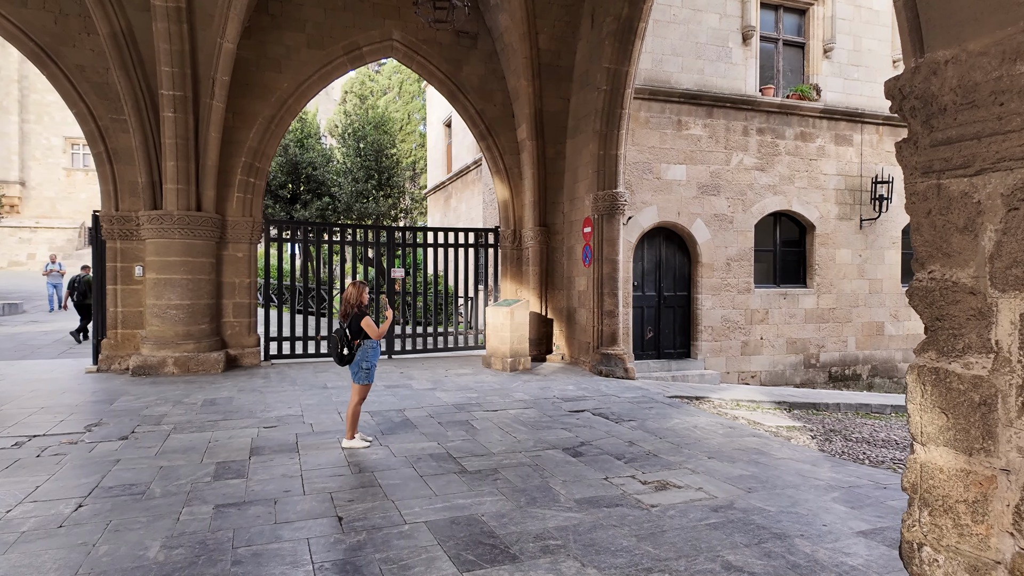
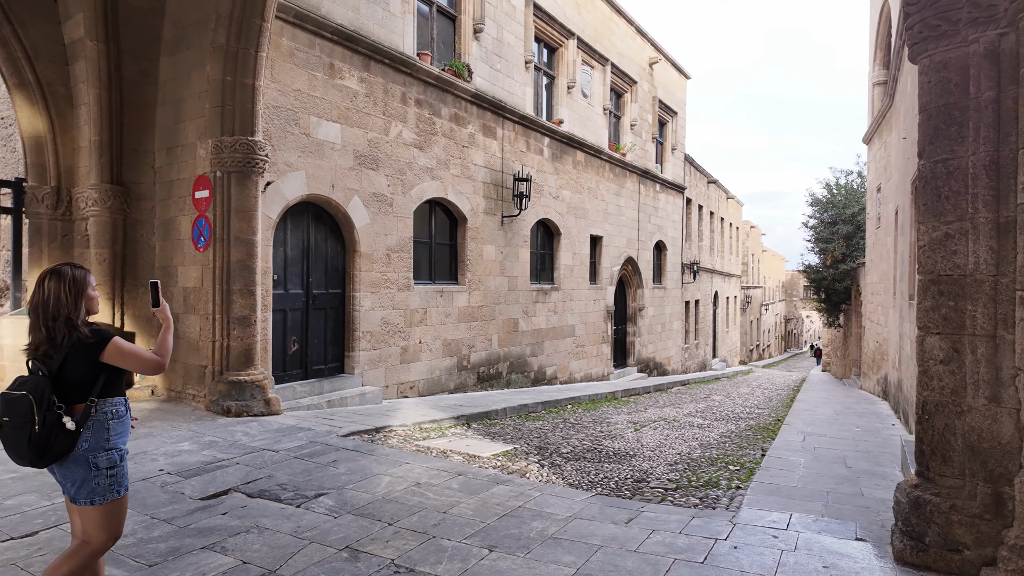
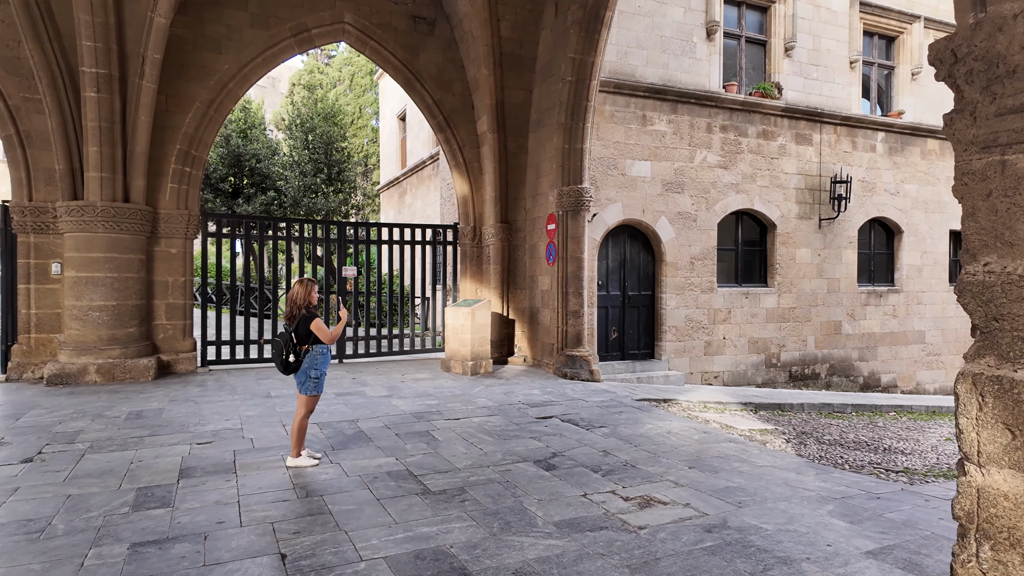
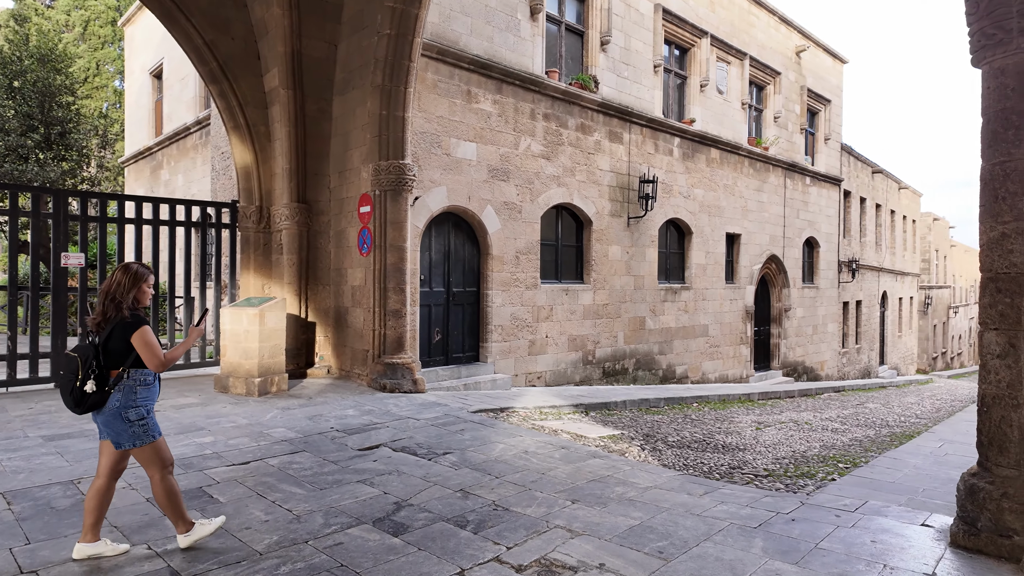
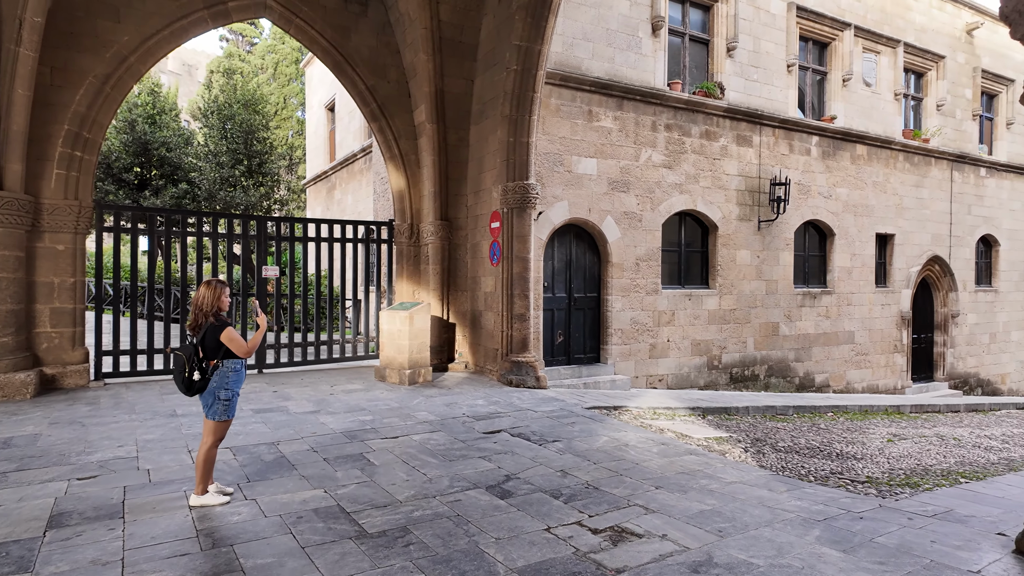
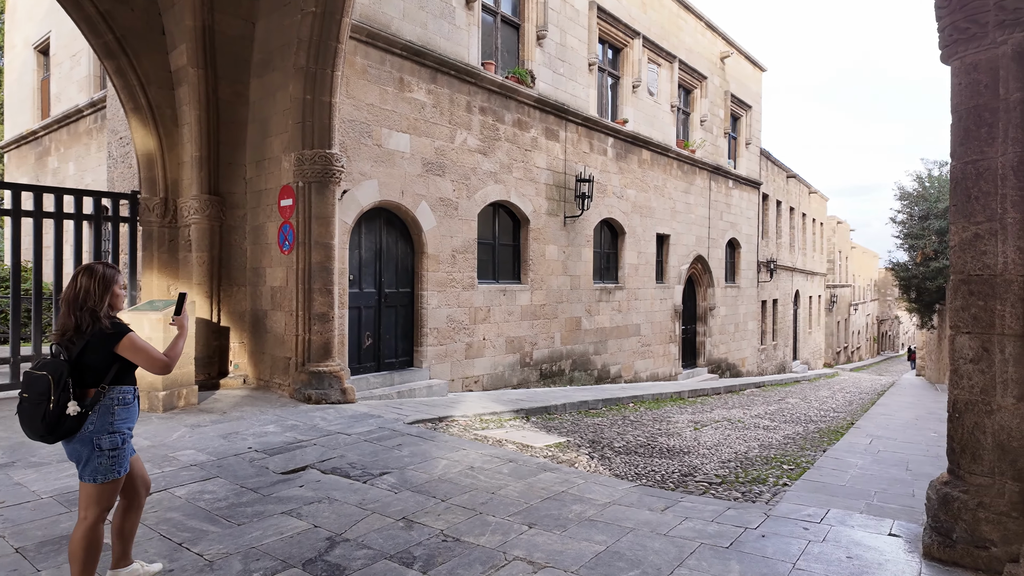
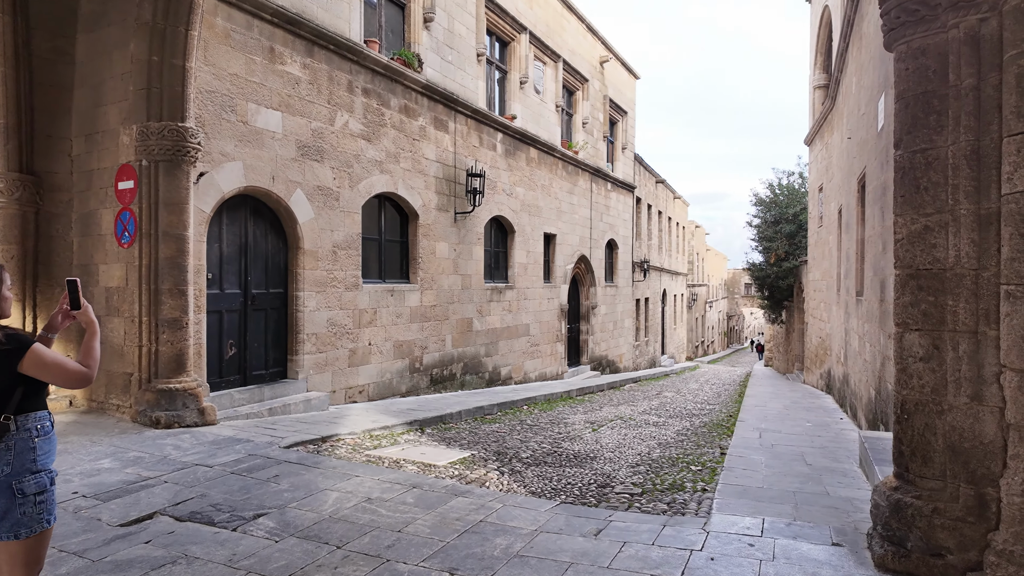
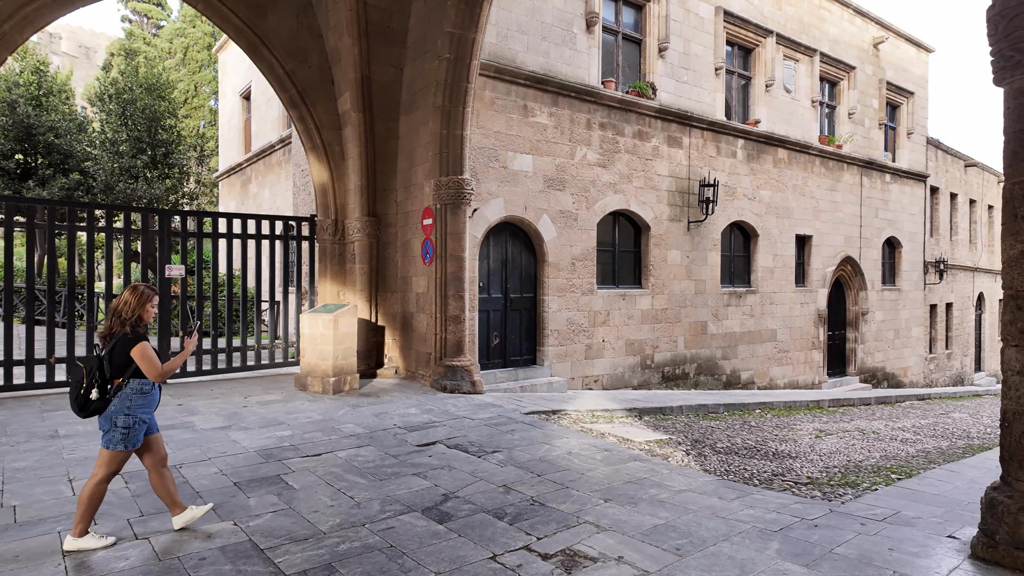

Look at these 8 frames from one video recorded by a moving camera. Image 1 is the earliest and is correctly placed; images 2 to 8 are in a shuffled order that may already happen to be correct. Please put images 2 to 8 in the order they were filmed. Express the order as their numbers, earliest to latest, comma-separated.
3, 5, 8, 4, 6, 2, 7
